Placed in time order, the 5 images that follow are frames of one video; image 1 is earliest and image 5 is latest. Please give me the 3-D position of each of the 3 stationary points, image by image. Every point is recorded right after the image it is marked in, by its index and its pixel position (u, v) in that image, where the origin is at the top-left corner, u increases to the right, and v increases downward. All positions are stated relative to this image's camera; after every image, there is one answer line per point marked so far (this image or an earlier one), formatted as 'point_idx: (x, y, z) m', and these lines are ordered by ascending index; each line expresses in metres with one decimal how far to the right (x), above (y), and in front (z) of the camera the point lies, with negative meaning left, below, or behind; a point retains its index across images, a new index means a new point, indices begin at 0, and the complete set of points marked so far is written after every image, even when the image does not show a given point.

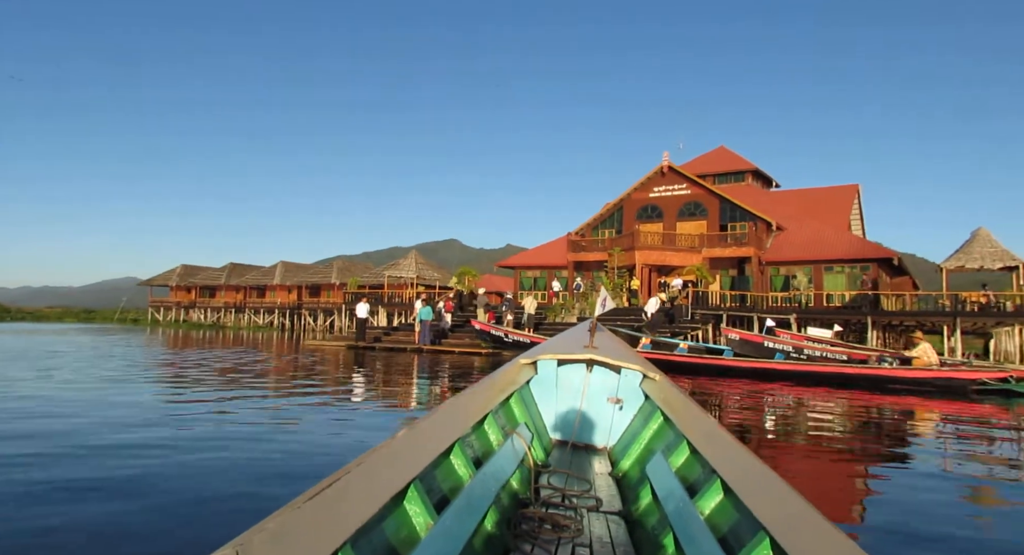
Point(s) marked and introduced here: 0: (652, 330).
0: (+3.7, -1.4, +17.4) m
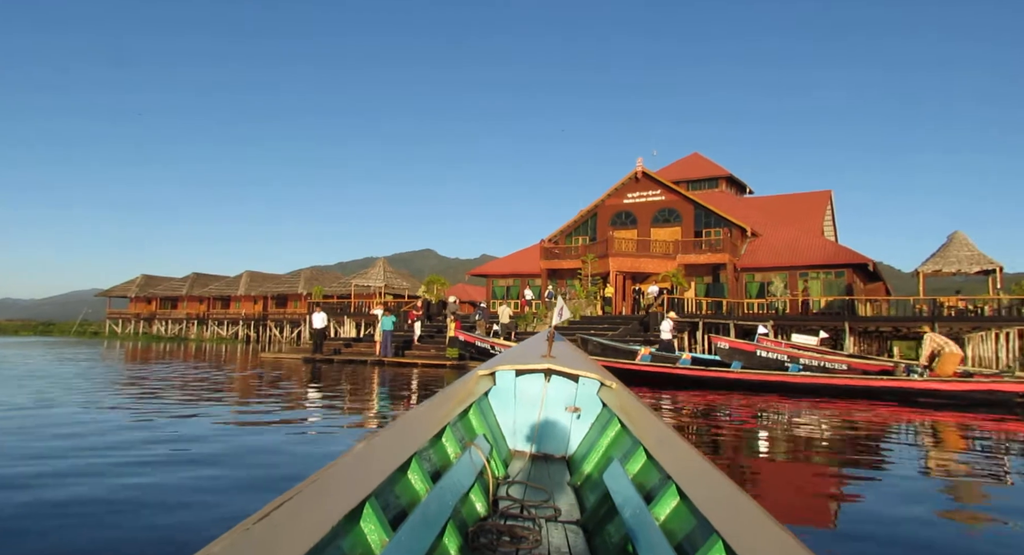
0: (+3.0, -1.6, +17.0) m
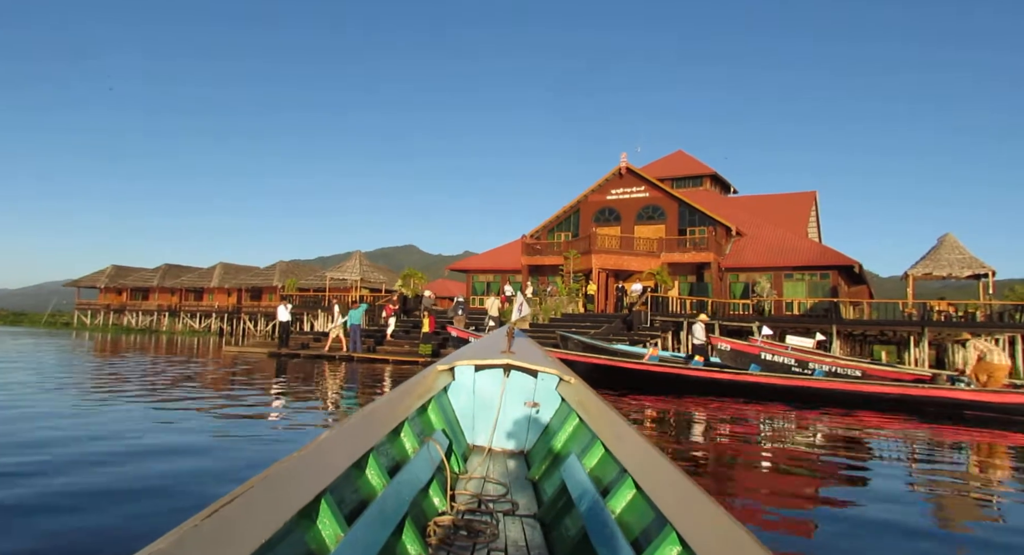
0: (+2.5, -1.5, +16.7) m
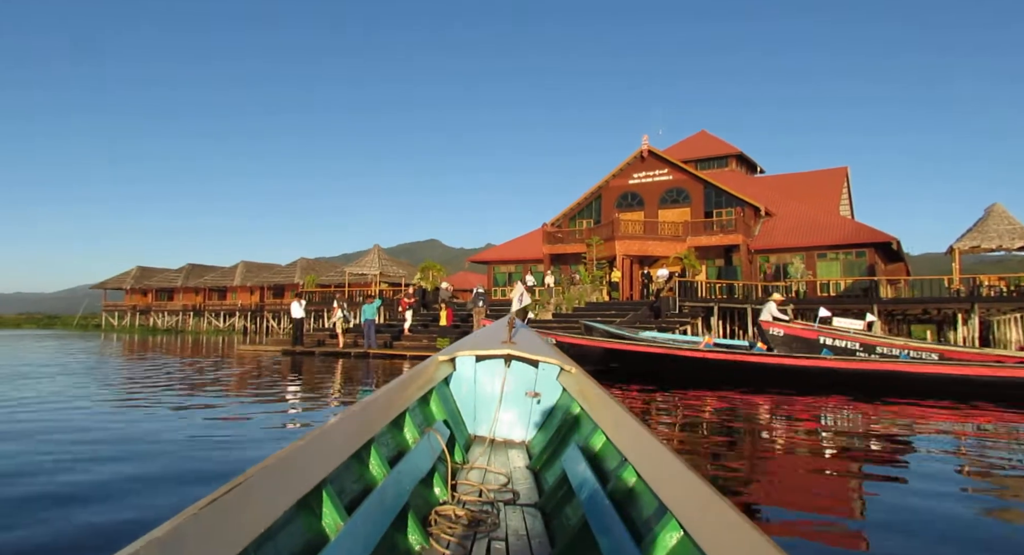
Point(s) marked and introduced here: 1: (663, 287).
0: (+3.0, -1.2, +16.2) m
1: (+4.1, -0.3, +18.1) m
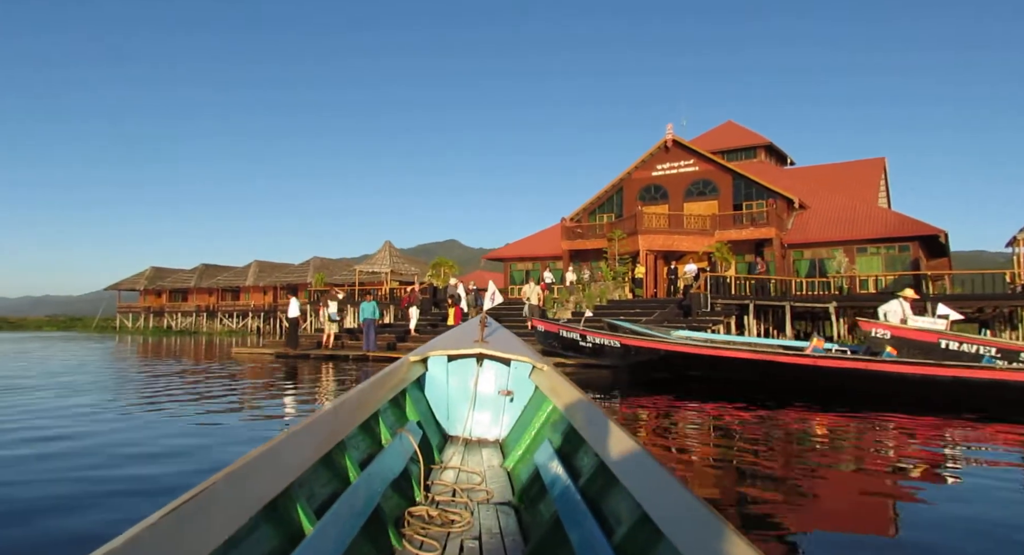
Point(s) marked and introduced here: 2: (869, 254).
0: (+3.4, -1.1, +15.4) m
1: (+4.6, -0.2, +17.3) m
2: (+10.0, +0.6, +19.0) m
